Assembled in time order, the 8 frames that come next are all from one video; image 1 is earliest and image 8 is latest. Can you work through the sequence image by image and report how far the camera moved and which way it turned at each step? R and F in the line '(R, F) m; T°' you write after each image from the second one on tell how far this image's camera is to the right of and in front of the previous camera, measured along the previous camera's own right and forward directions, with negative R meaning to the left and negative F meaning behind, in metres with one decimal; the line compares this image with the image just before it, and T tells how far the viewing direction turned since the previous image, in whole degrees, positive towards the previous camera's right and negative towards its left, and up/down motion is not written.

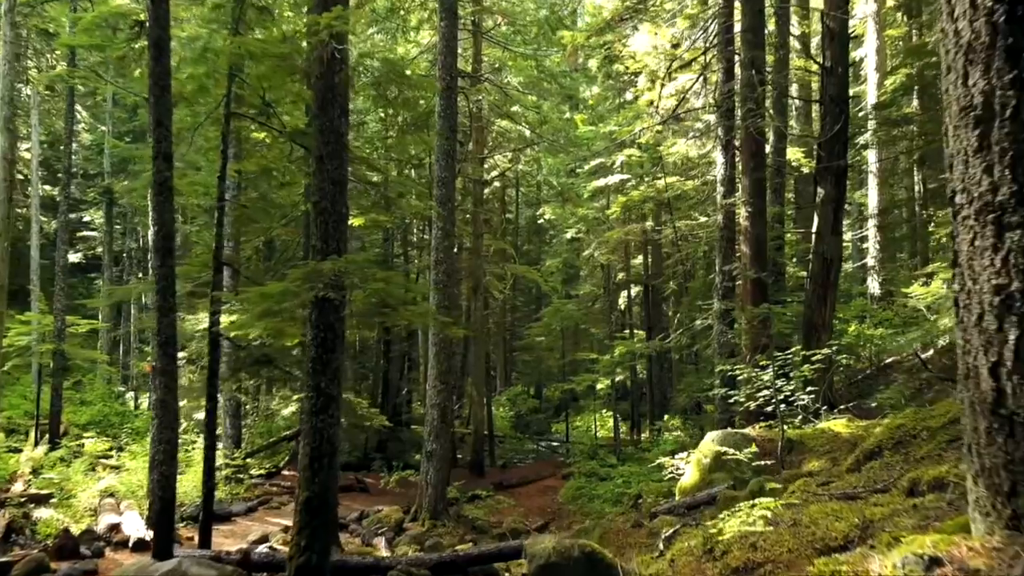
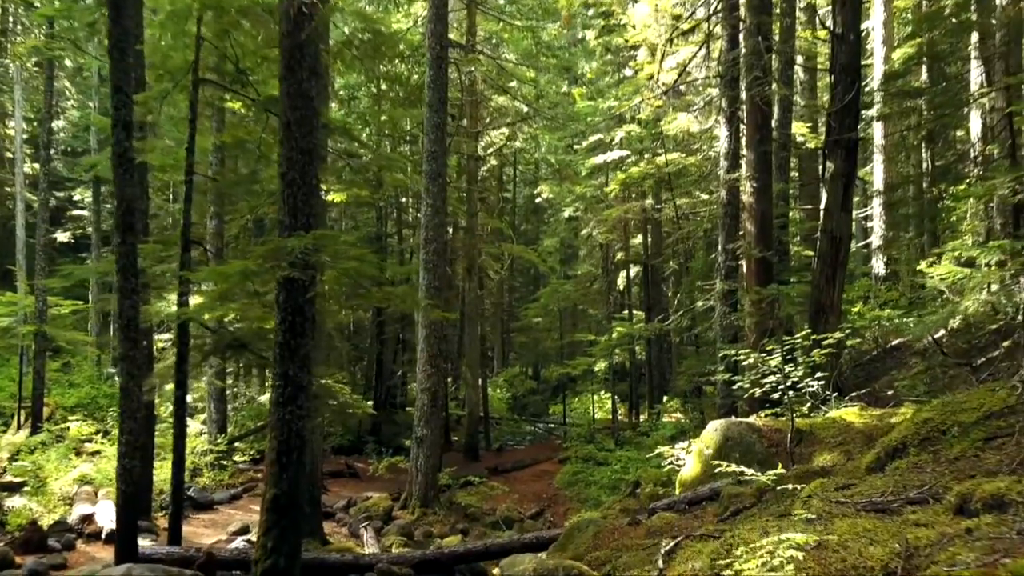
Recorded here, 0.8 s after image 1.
(+0.1, +0.6) m; 0°
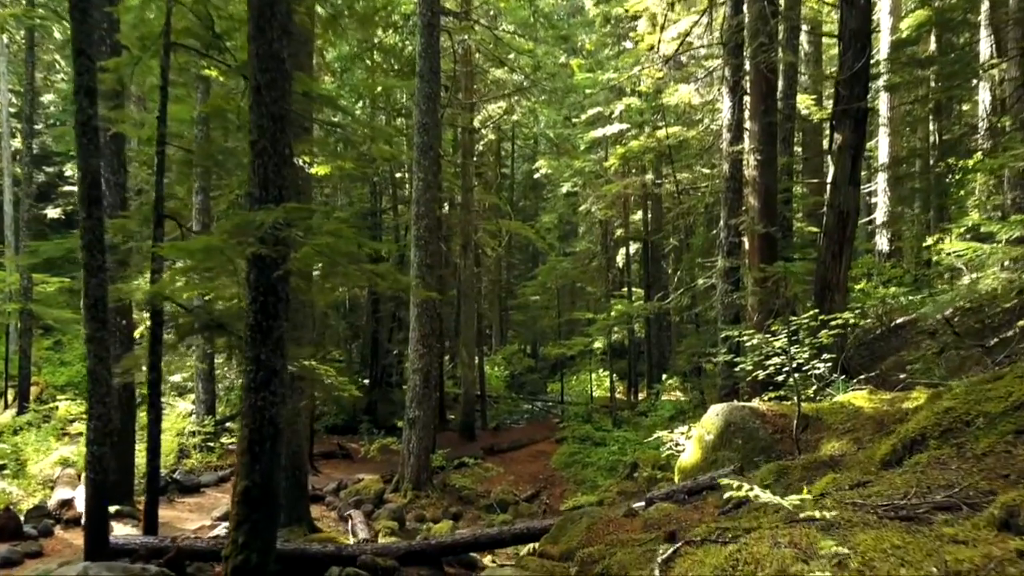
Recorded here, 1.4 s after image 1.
(+0.1, +0.4) m; 0°
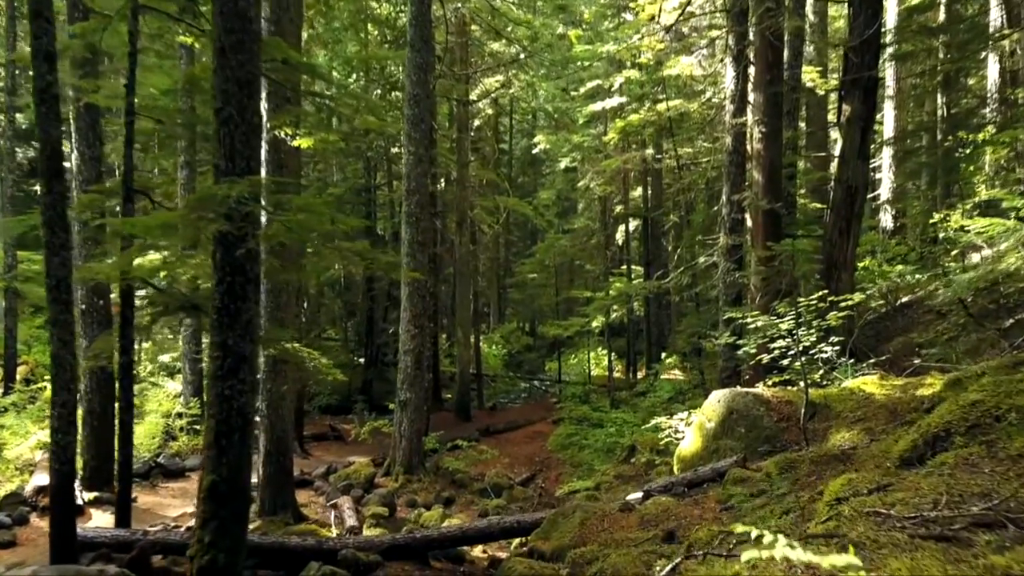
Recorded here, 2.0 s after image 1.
(+0.1, +0.4) m; 0°
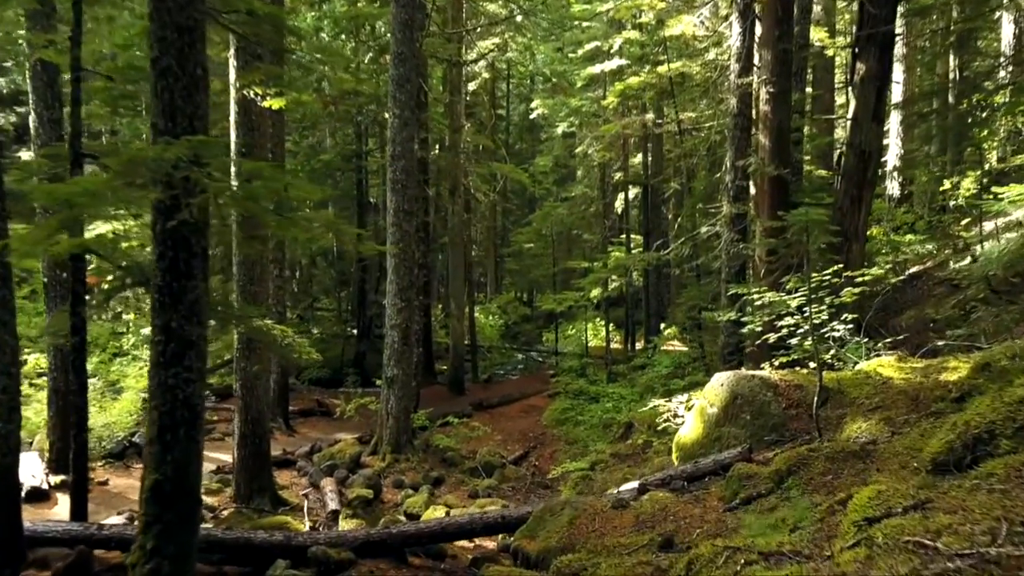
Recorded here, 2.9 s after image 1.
(+0.1, +0.6) m; 0°
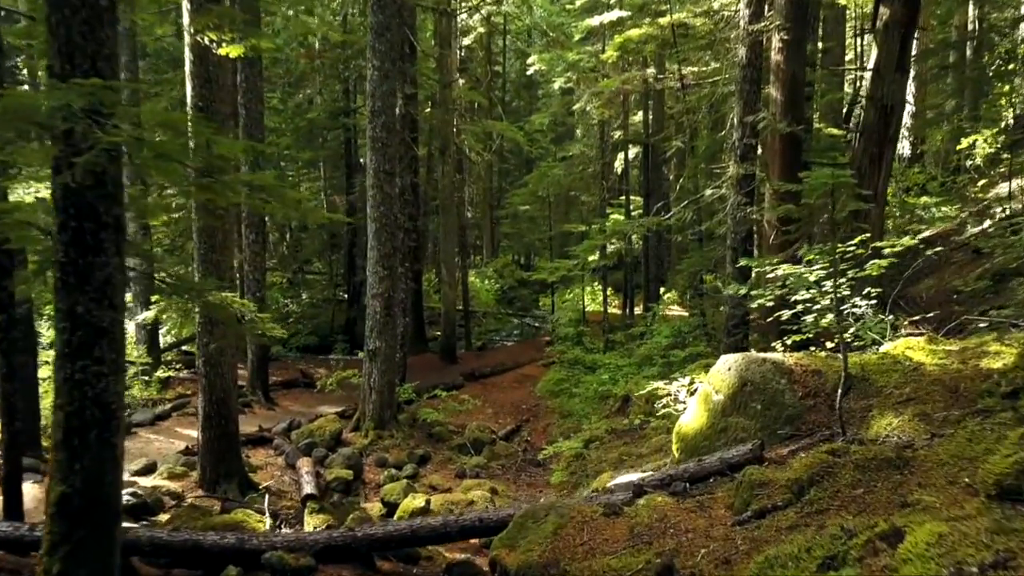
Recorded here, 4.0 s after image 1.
(+0.1, +0.7) m; 0°
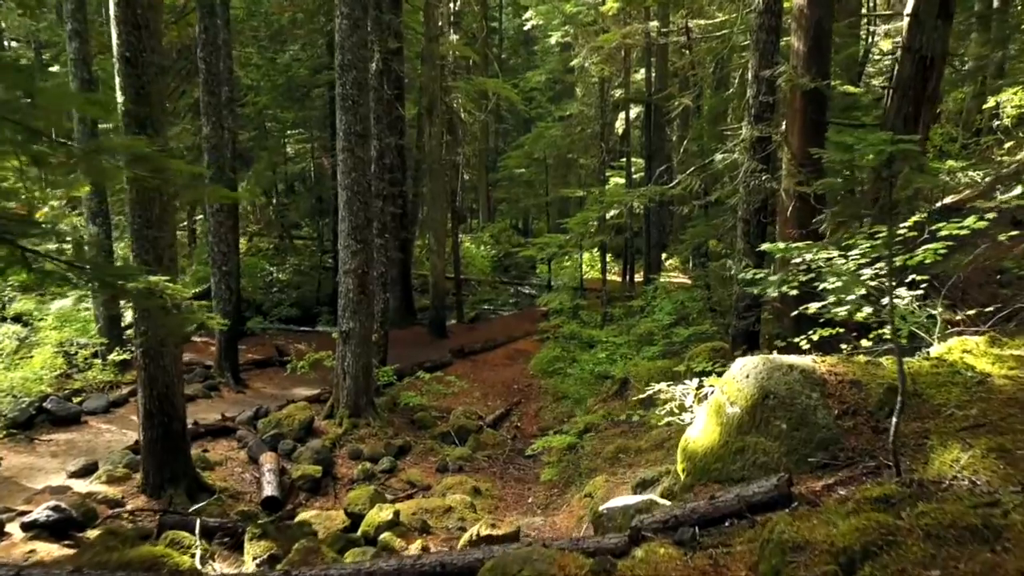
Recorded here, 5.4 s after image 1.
(+0.2, +1.0) m; 0°
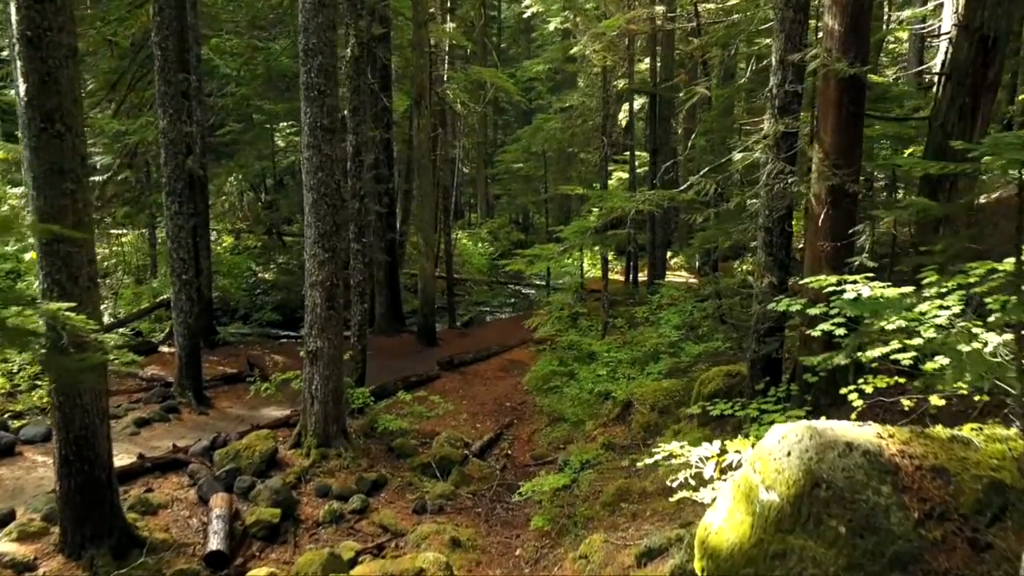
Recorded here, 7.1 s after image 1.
(+0.2, +1.1) m; 0°
